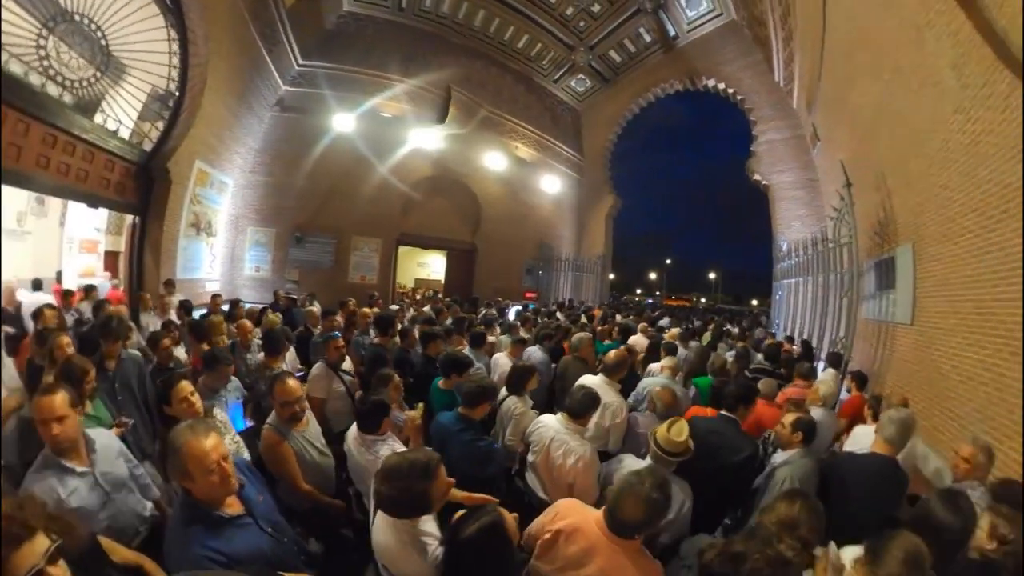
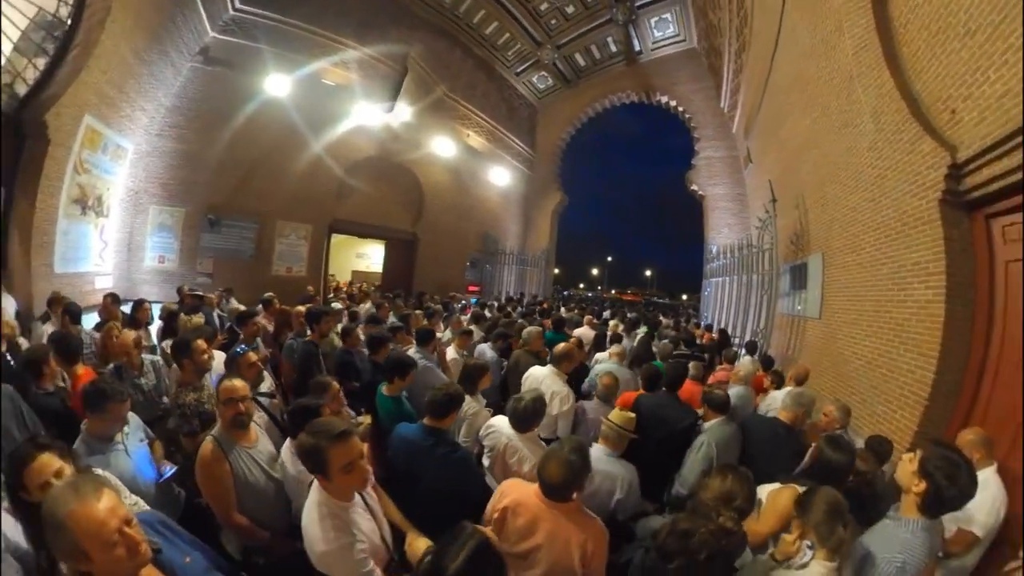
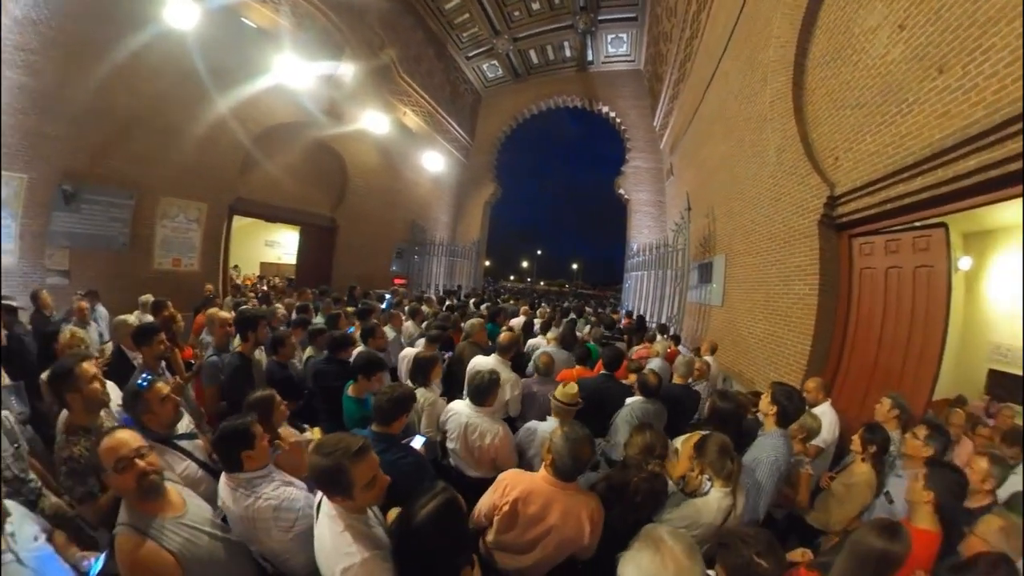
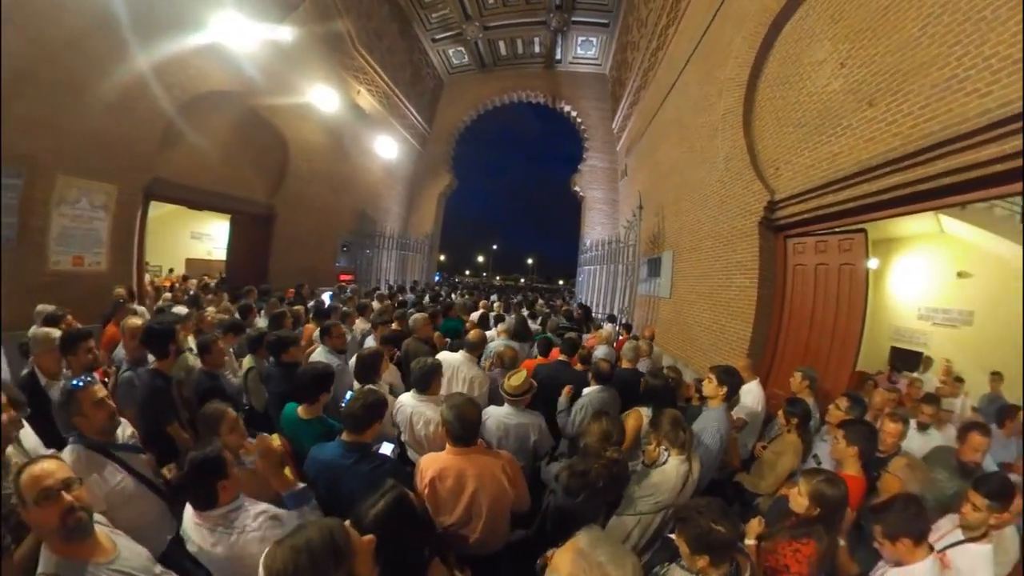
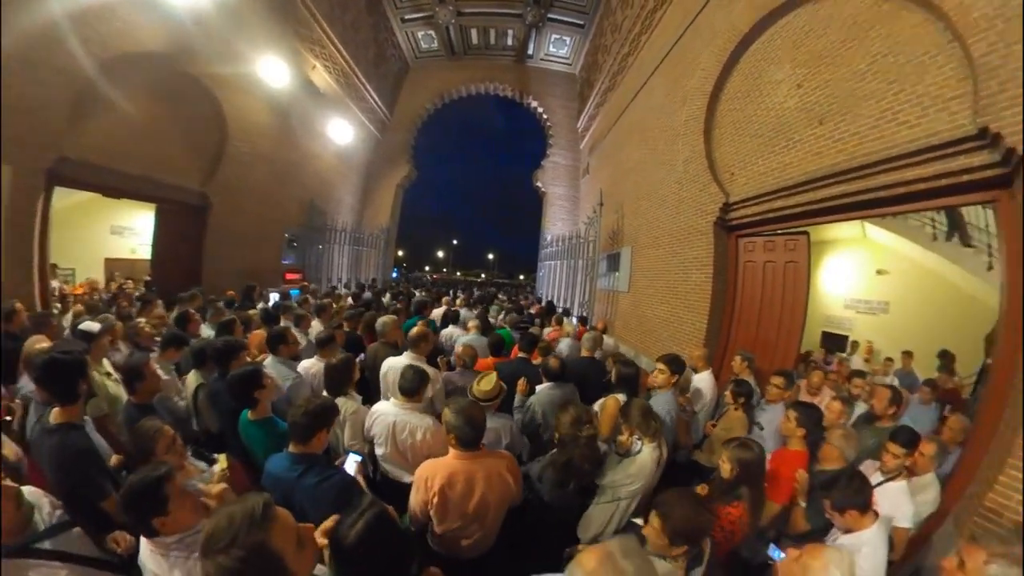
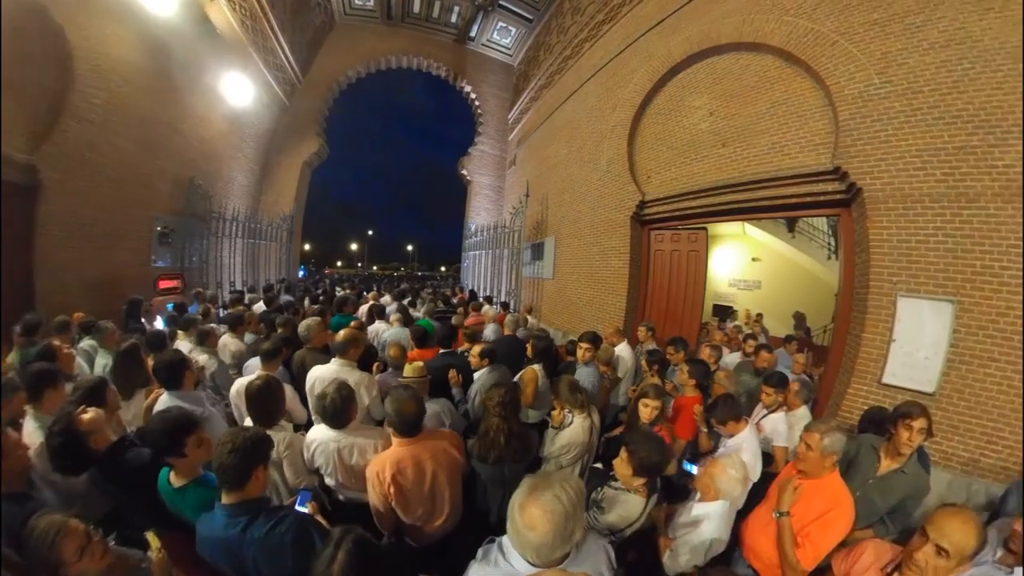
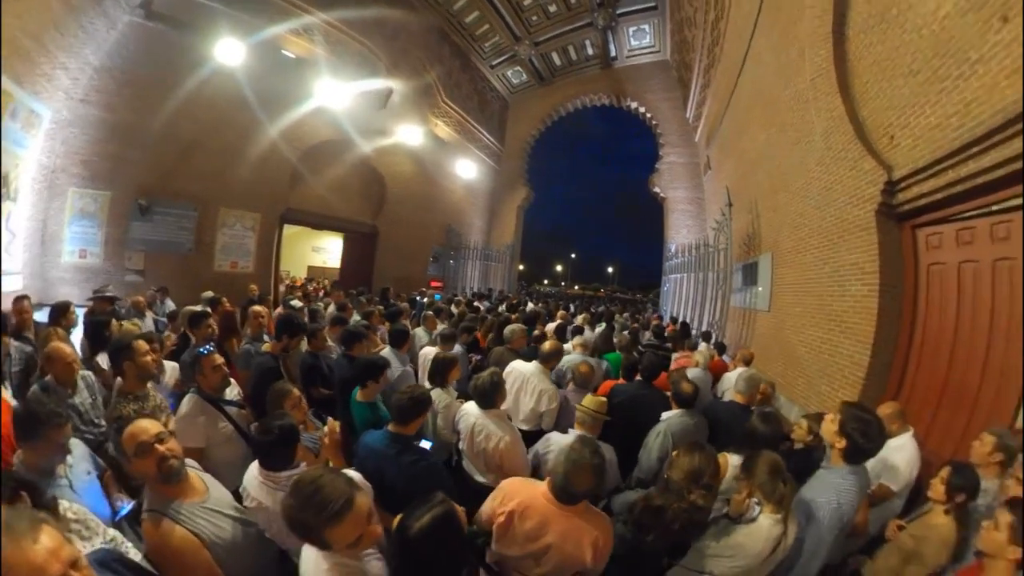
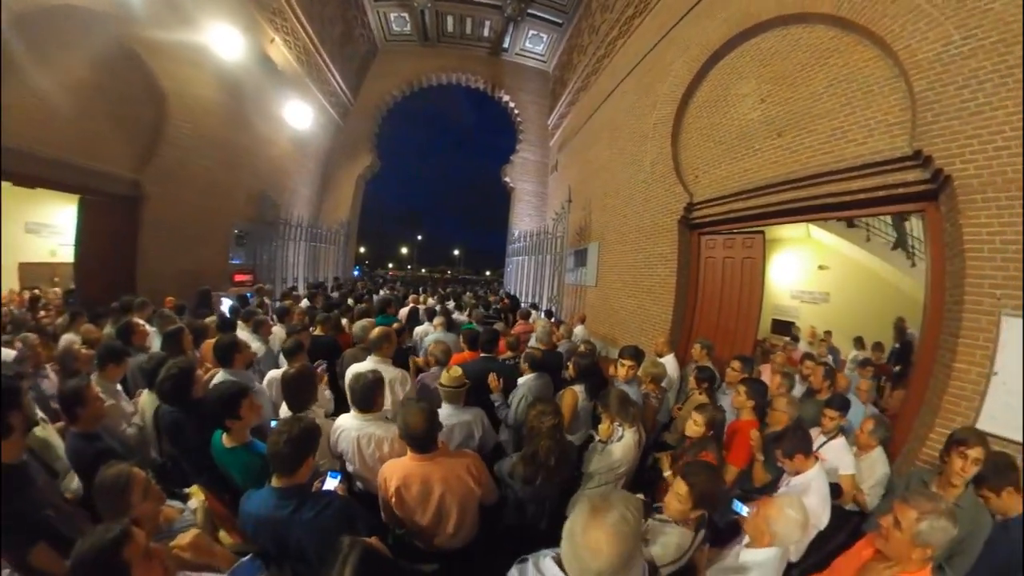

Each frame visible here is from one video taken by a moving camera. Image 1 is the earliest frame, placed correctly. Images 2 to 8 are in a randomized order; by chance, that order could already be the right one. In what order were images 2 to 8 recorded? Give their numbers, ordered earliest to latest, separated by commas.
2, 7, 3, 4, 5, 8, 6
